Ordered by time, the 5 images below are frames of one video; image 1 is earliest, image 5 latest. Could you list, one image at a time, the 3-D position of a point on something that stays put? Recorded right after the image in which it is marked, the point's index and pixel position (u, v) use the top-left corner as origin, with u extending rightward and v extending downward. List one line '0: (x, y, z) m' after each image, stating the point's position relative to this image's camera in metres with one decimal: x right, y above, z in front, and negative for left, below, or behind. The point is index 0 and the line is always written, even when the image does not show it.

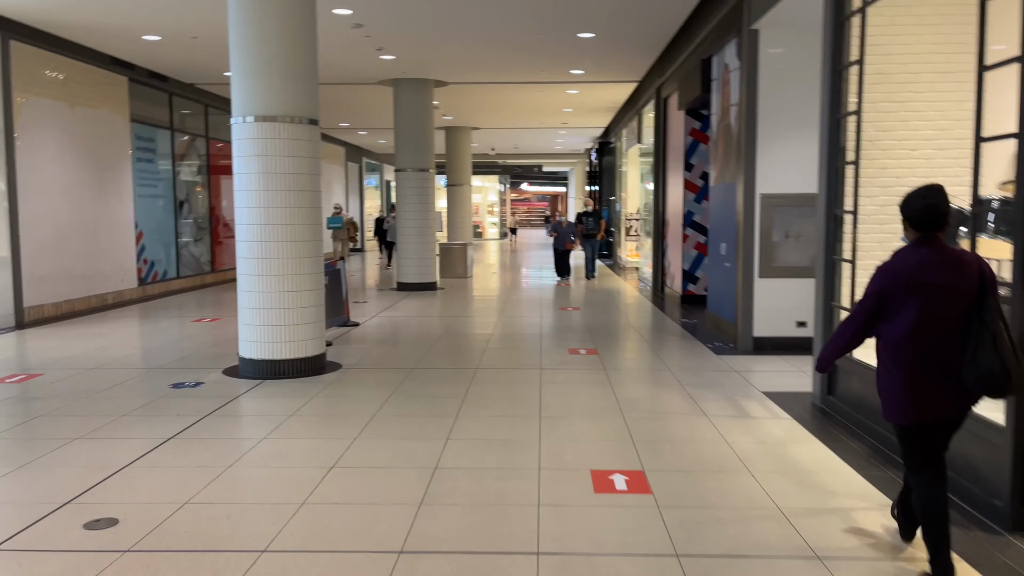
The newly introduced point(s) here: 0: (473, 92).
0: (-0.6, +3.2, +13.3) m
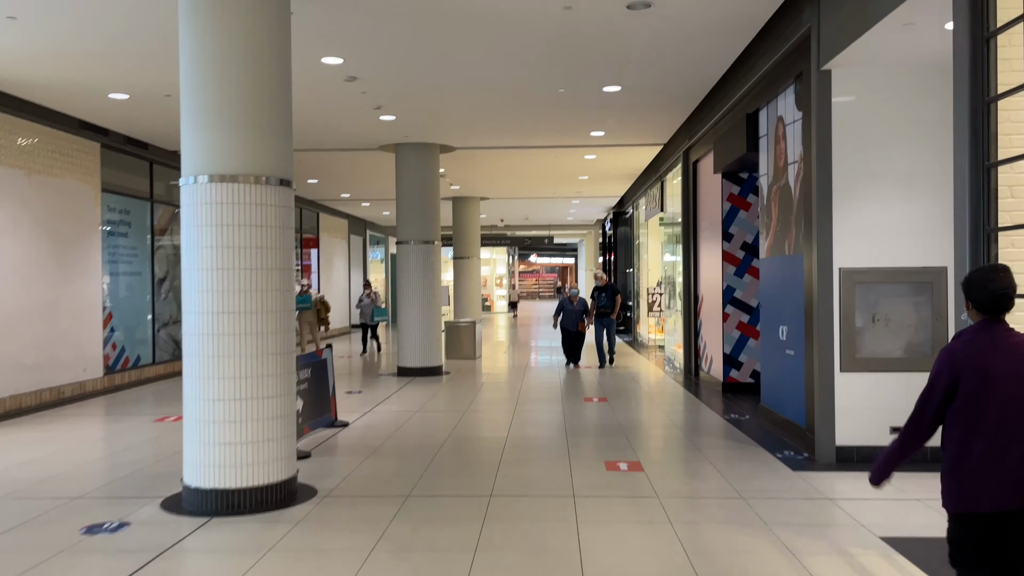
0: (-0.5, +2.0, +12.2) m
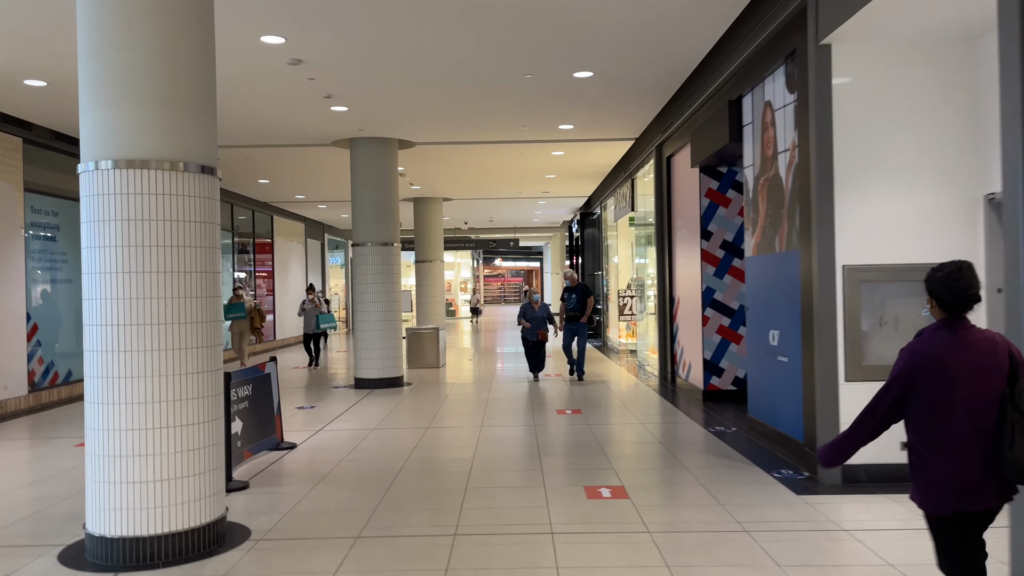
0: (-1.0, +1.9, +11.5) m
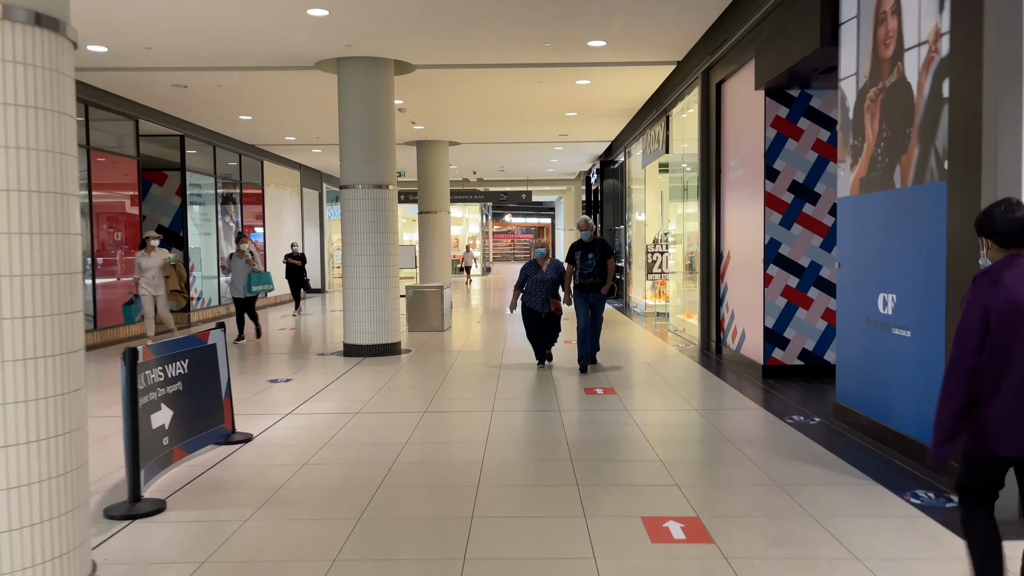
0: (-0.8, +2.5, +9.9) m
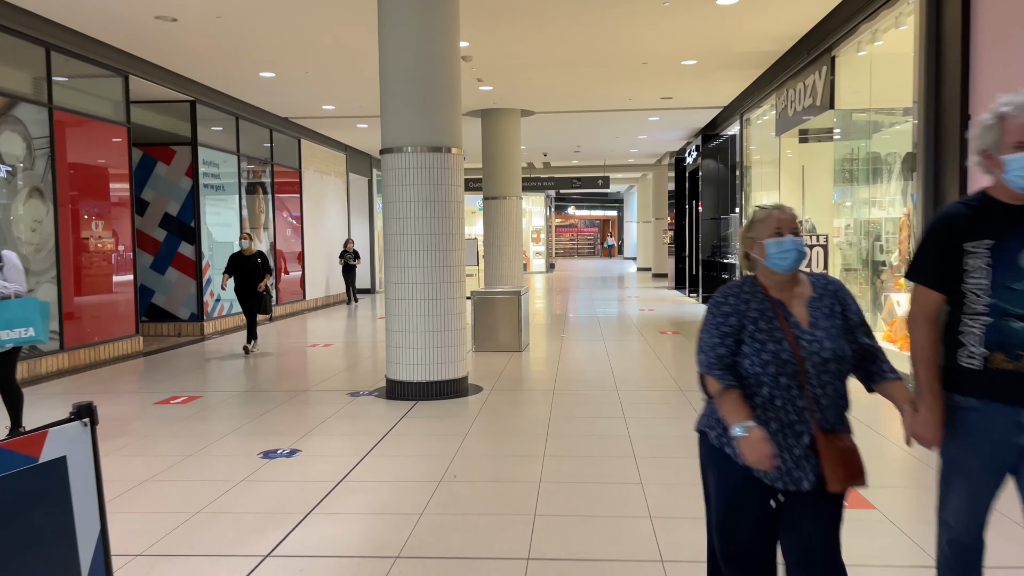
0: (+0.2, +2.4, +7.1) m
